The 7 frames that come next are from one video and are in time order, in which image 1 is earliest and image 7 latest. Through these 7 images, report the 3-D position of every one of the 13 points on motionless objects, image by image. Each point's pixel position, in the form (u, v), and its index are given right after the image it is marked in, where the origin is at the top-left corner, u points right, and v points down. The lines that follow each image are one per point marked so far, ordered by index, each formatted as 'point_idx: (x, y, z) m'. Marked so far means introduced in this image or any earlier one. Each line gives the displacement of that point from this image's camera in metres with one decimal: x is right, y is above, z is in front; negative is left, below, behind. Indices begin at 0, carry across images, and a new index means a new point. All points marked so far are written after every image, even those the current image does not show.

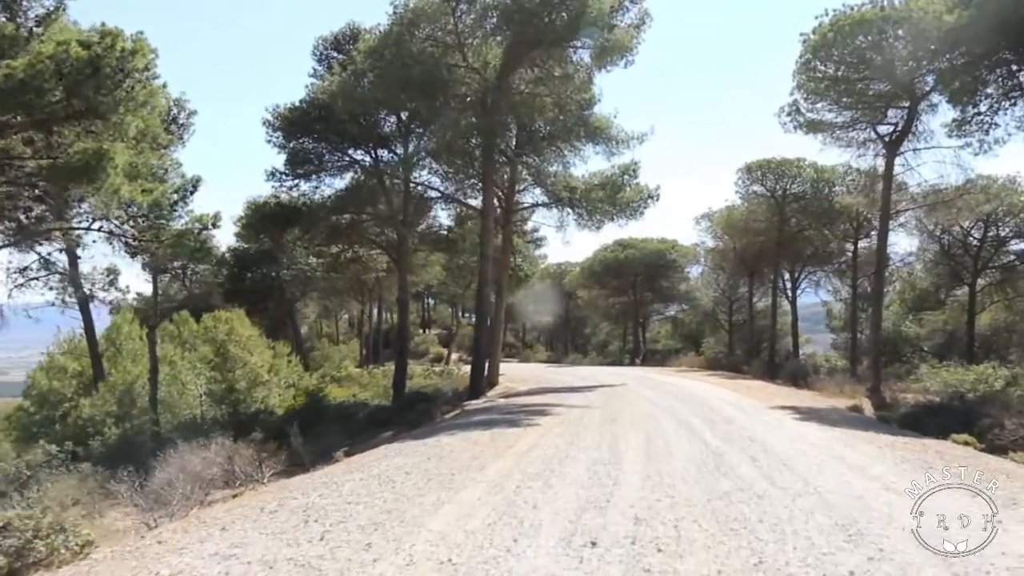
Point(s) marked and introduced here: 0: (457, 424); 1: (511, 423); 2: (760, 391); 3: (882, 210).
0: (-0.6, -1.5, +14.5) m
1: (0.0, -1.3, +13.0) m
2: (+3.4, -1.4, +18.1) m
3: (+5.0, +1.1, +18.0) m
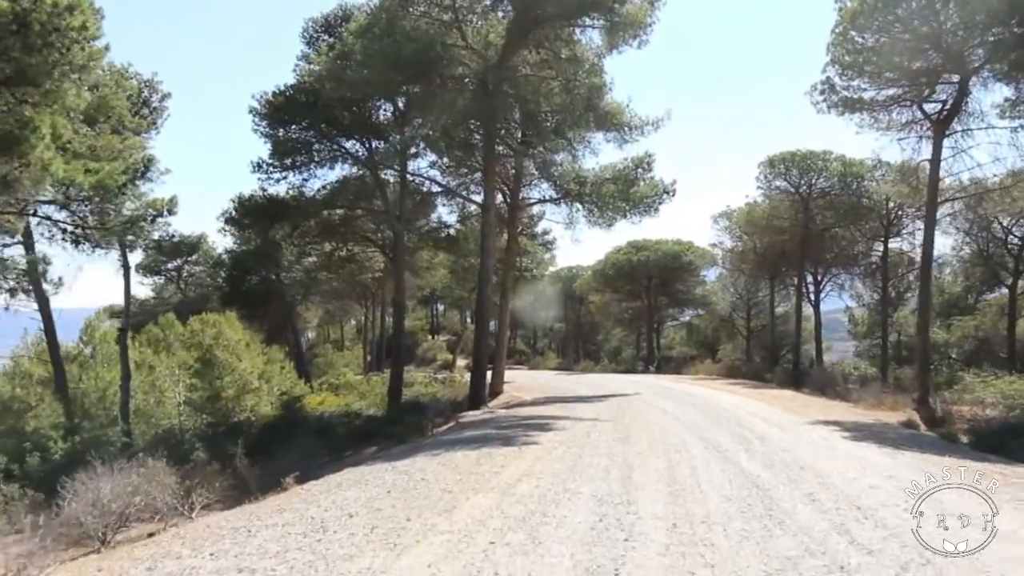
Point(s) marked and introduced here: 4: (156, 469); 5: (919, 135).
0: (-0.7, -1.4, +12.5) m
1: (-0.1, -1.3, +11.0) m
2: (+3.4, -1.4, +16.1) m
3: (+5.0, +1.1, +16.0) m
4: (-2.4, -1.3, +9.1) m
5: (+5.0, +1.9, +16.3) m
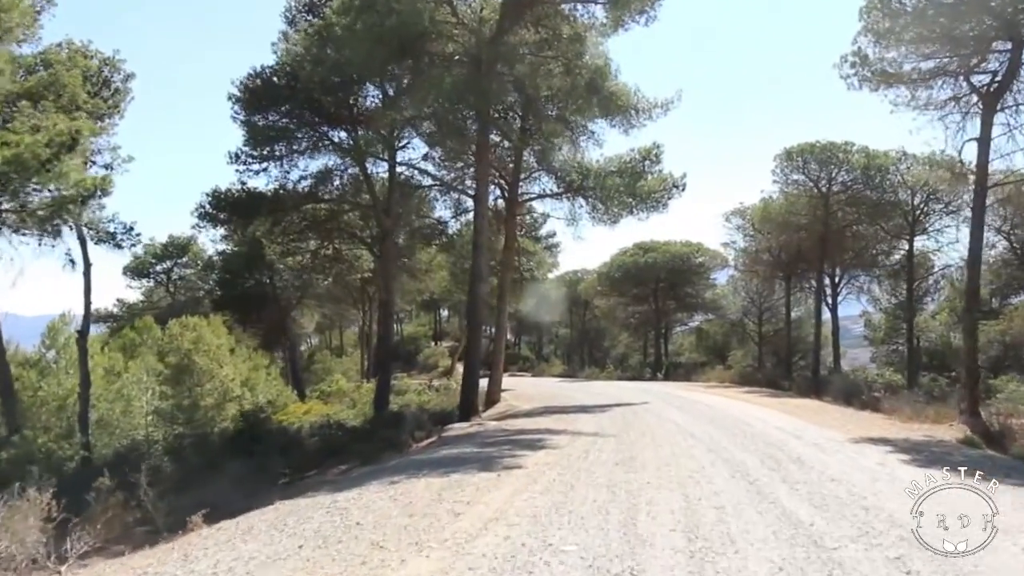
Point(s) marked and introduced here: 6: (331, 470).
0: (-0.8, -1.4, +10.6) m
1: (-0.2, -1.2, +9.1) m
2: (+3.3, -1.4, +14.2) m
3: (+4.9, +1.1, +14.1) m
4: (-2.6, -1.2, +7.2) m
5: (+4.9, +1.9, +14.4) m
6: (-1.7, -1.7, +12.5) m
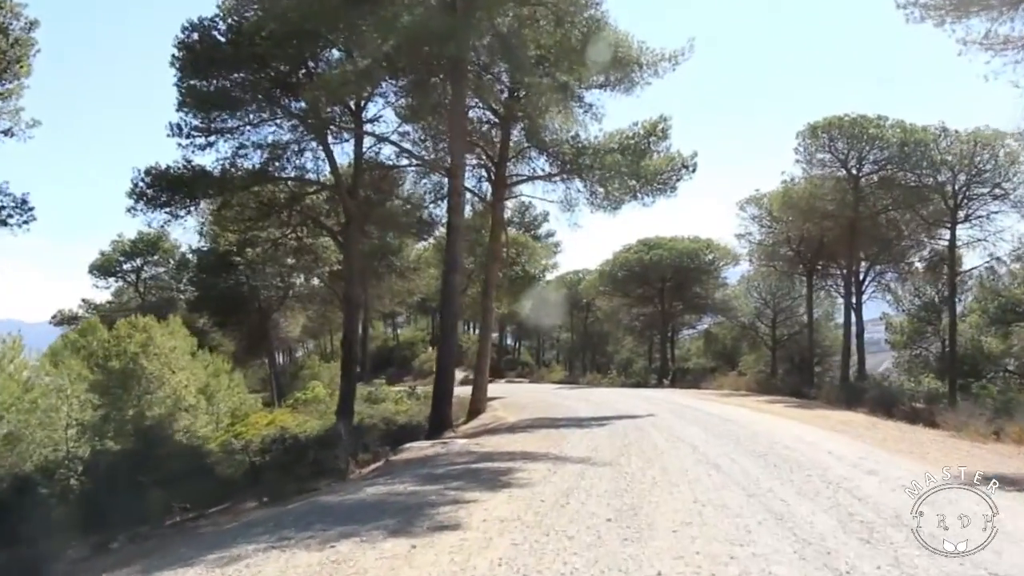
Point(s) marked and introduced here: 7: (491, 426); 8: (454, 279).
0: (-1.1, -1.2, +7.5) m
1: (-0.5, -1.0, +6.0) m
2: (+3.0, -1.2, +11.0) m
3: (+4.6, +1.3, +10.9) m
4: (-2.9, -1.0, +4.1) m
5: (+4.6, +2.0, +11.3) m
6: (-2.0, -1.6, +9.3) m
7: (-0.3, -1.8, +17.2) m
8: (-0.7, +0.1, +17.1) m
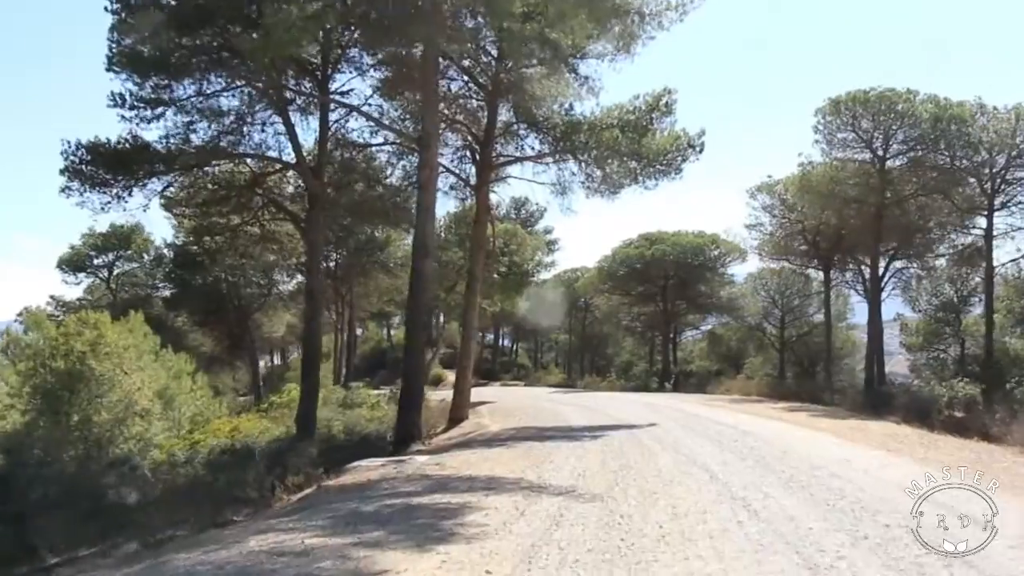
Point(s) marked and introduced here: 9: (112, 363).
0: (-1.3, -1.1, +5.2) m
1: (-0.7, -0.9, +3.7) m
2: (+2.8, -1.1, +8.7) m
3: (+4.4, +1.4, +8.6) m
4: (-3.1, -0.8, +1.7) m
5: (+4.4, +2.2, +8.9) m
6: (-2.2, -1.4, +7.0) m
7: (-0.5, -1.7, +14.9) m
8: (-1.0, +0.2, +14.8) m
9: (-5.7, -1.1, +19.4) m
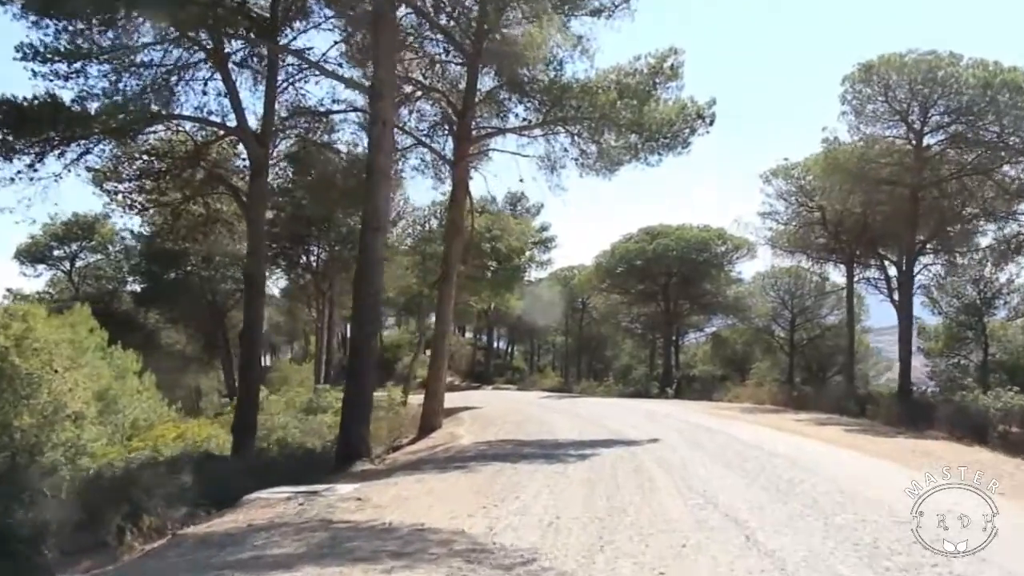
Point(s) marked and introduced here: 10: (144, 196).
0: (-1.5, -0.9, +2.5) m
1: (-1.0, -0.7, +1.0) m
2: (+2.5, -1.0, +6.0) m
3: (+4.2, +1.5, +5.9) m
4: (-3.4, -0.6, -0.9) m
5: (+4.2, +2.3, +6.3) m
6: (-2.5, -1.3, +4.4) m
7: (-0.8, -1.5, +12.2) m
8: (-1.2, +0.4, +12.1) m
9: (-6.0, -0.9, +16.8) m
10: (-4.8, +1.2, +17.3) m
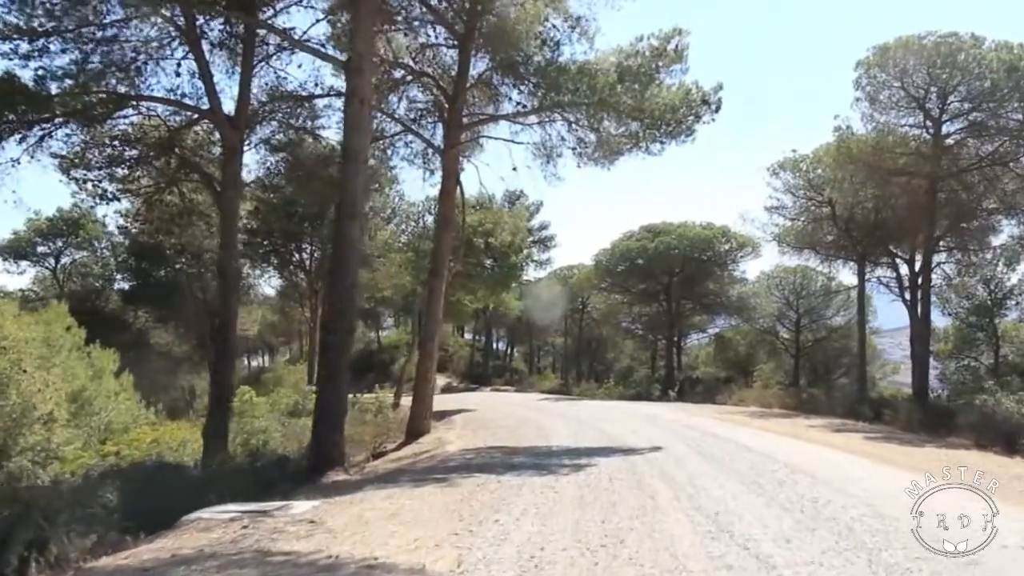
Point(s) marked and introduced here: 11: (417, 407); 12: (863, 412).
0: (-1.6, -0.8, +1.5) m
1: (-1.1, -0.6, 0.0) m
2: (+2.4, -0.9, +5.0) m
3: (+4.1, +1.6, +4.9) m
4: (-3.5, -0.6, -2.0) m
5: (+4.1, +2.3, +5.3) m
6: (-2.6, -1.2, +3.3) m
7: (-0.9, -1.5, +11.2) m
8: (-1.3, +0.4, +11.1) m
9: (-6.1, -0.8, +15.7) m
10: (-4.9, +1.3, +16.3) m
11: (-1.2, -1.5, +17.0) m
12: (+4.8, -1.7, +18.1) m
